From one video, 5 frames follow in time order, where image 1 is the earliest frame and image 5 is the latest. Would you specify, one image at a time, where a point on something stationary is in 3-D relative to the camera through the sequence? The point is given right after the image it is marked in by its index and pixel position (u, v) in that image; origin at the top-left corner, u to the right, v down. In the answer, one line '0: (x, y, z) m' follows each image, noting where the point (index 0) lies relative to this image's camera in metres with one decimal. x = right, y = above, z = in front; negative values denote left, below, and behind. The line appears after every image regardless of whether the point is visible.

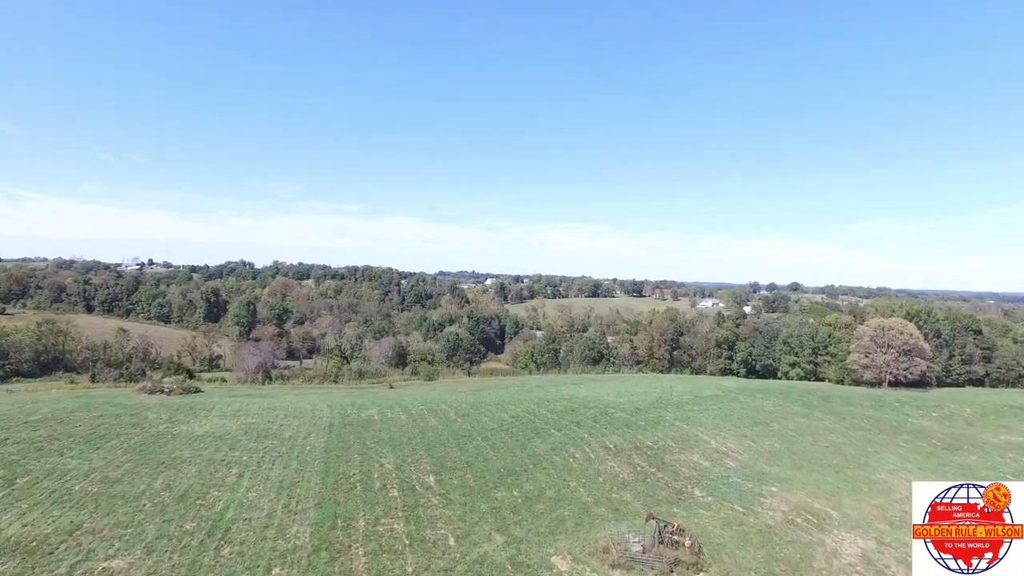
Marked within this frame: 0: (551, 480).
0: (+1.3, -6.6, +17.3) m
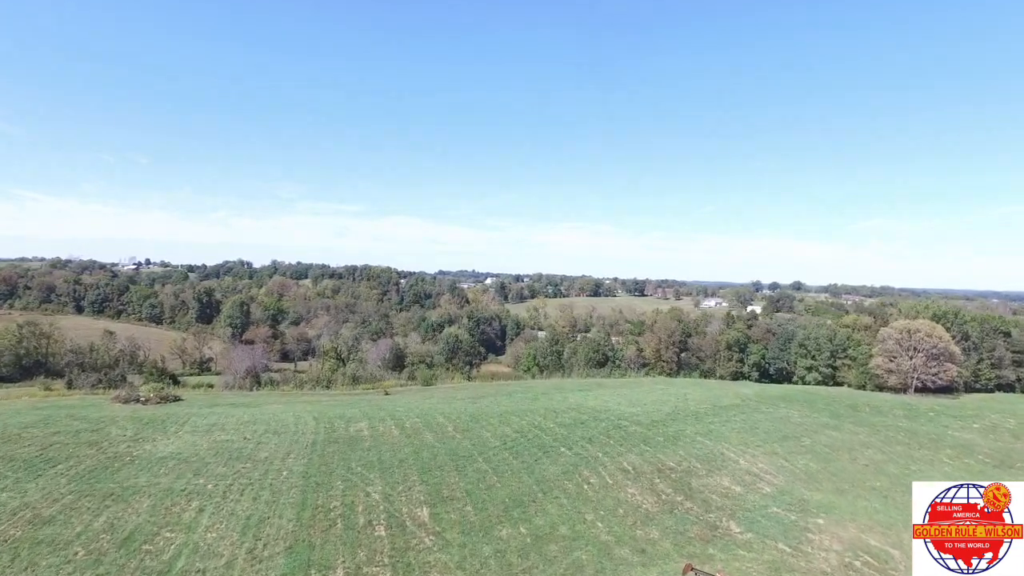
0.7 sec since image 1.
0: (+1.5, -6.7, +15.0) m
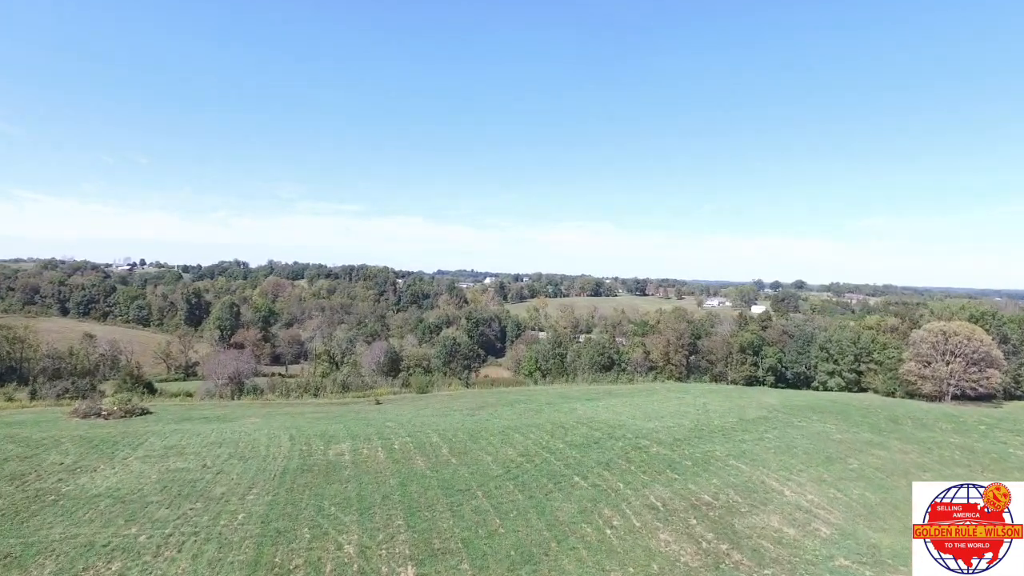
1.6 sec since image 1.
0: (+1.7, -6.7, +11.9) m
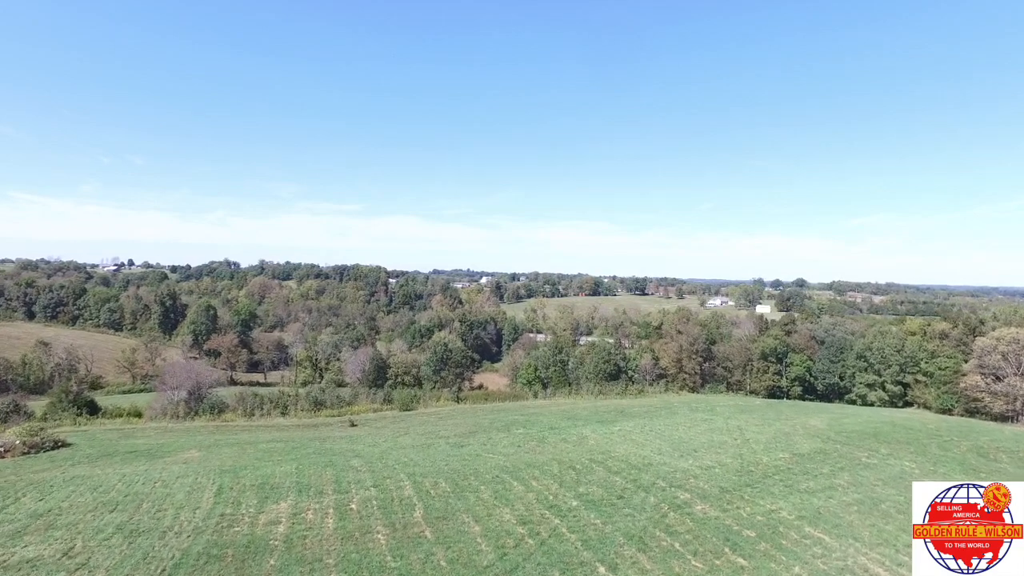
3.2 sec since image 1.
0: (+1.7, -6.9, +6.6) m
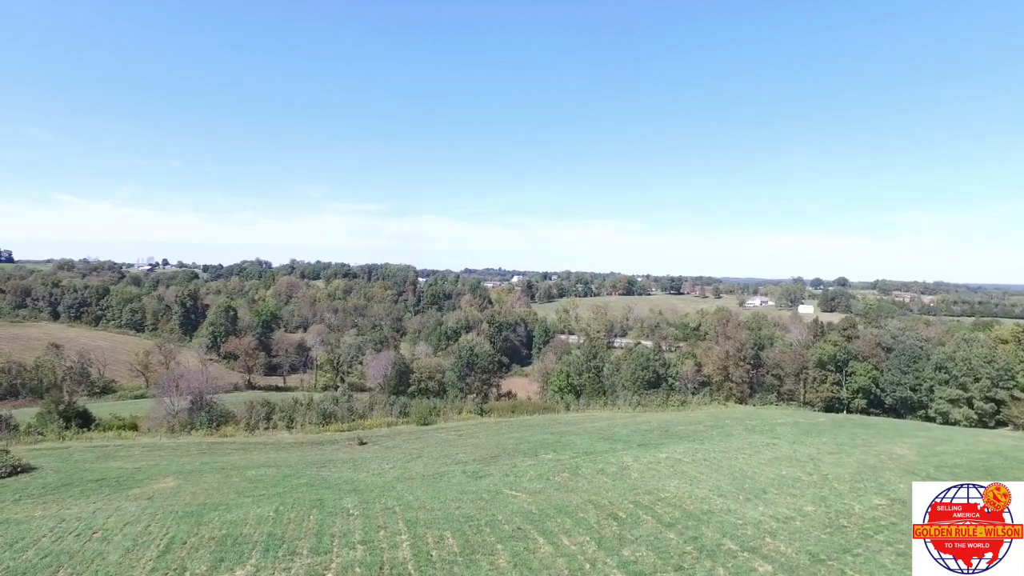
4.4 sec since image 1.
0: (+1.7, -7.0, +2.6) m
